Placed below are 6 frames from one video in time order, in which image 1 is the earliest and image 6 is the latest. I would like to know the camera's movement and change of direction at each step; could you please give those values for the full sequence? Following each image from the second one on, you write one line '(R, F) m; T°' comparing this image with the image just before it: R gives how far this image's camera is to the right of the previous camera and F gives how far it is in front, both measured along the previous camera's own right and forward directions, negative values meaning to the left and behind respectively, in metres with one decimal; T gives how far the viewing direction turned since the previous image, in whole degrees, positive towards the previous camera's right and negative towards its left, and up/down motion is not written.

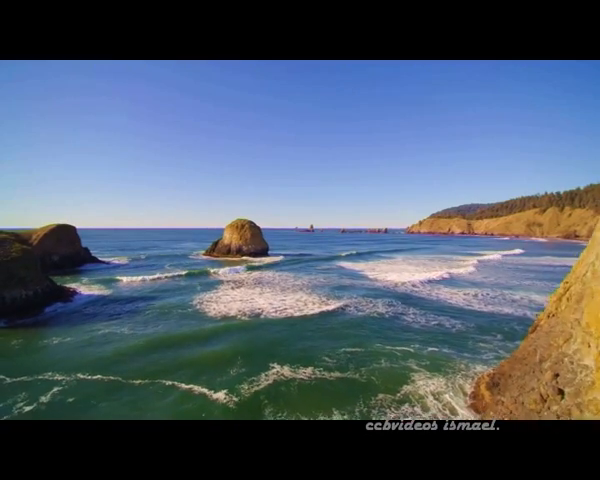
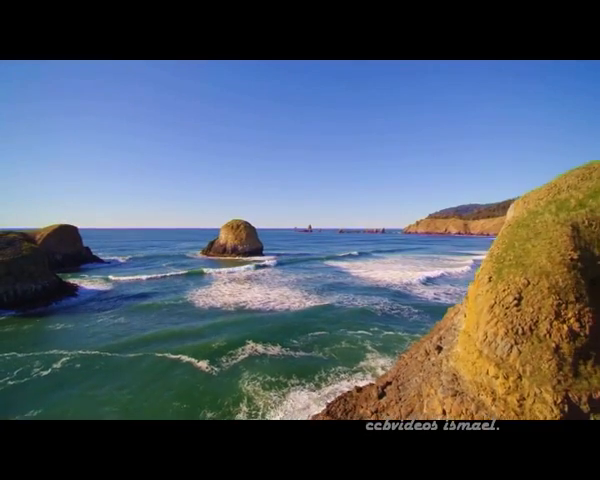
(+0.9, -1.8) m; 0°
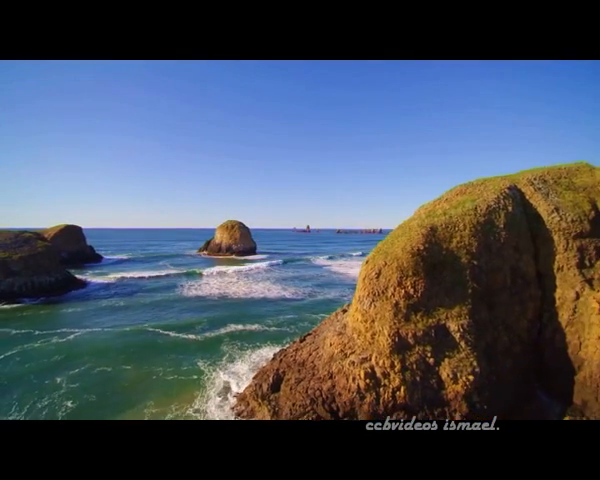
(+1.8, -3.5) m; 0°
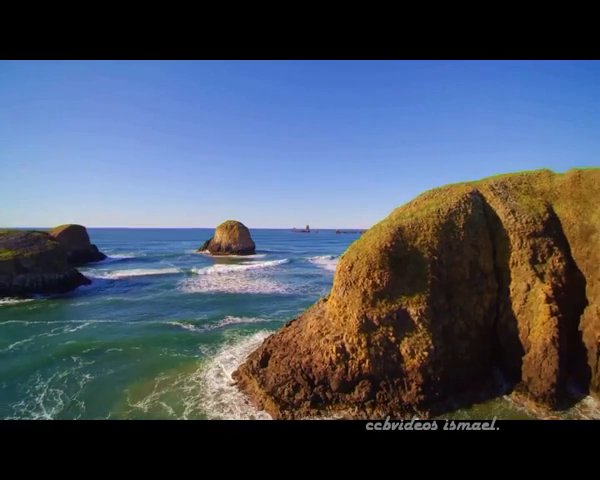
(+0.5, -1.7) m; 0°
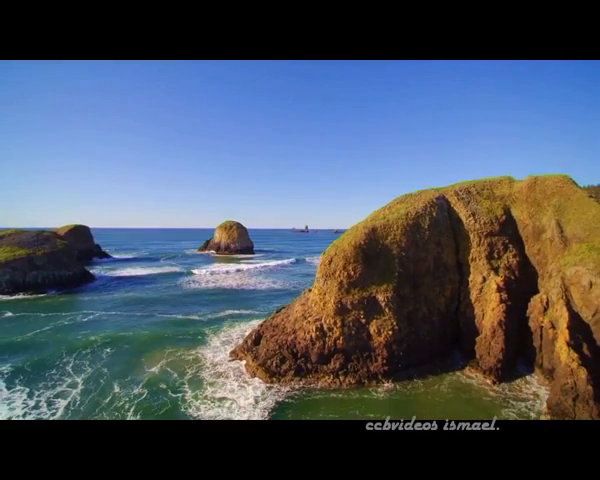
(+0.5, -2.1) m; 0°
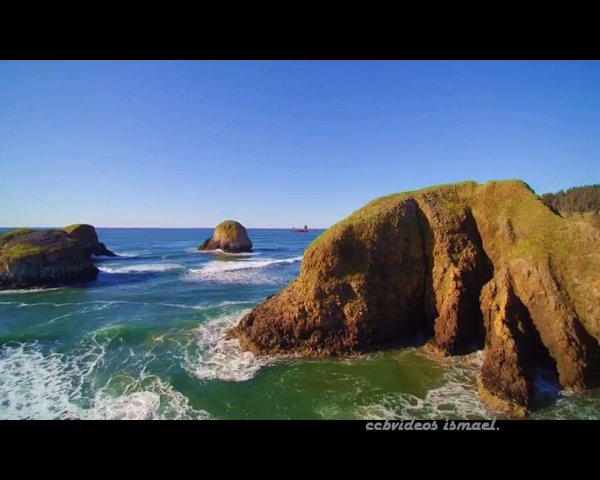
(+0.7, -2.5) m; 0°
